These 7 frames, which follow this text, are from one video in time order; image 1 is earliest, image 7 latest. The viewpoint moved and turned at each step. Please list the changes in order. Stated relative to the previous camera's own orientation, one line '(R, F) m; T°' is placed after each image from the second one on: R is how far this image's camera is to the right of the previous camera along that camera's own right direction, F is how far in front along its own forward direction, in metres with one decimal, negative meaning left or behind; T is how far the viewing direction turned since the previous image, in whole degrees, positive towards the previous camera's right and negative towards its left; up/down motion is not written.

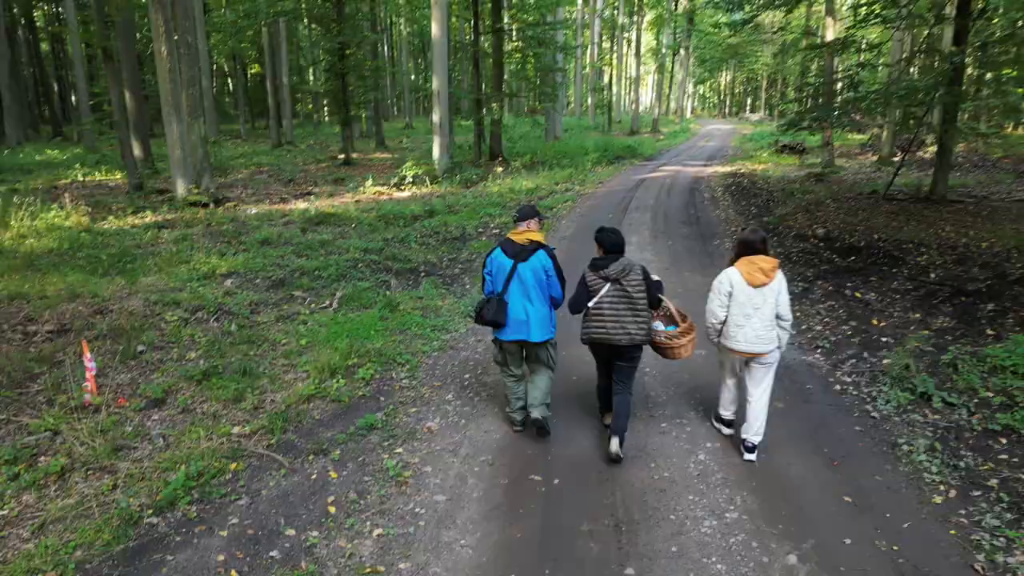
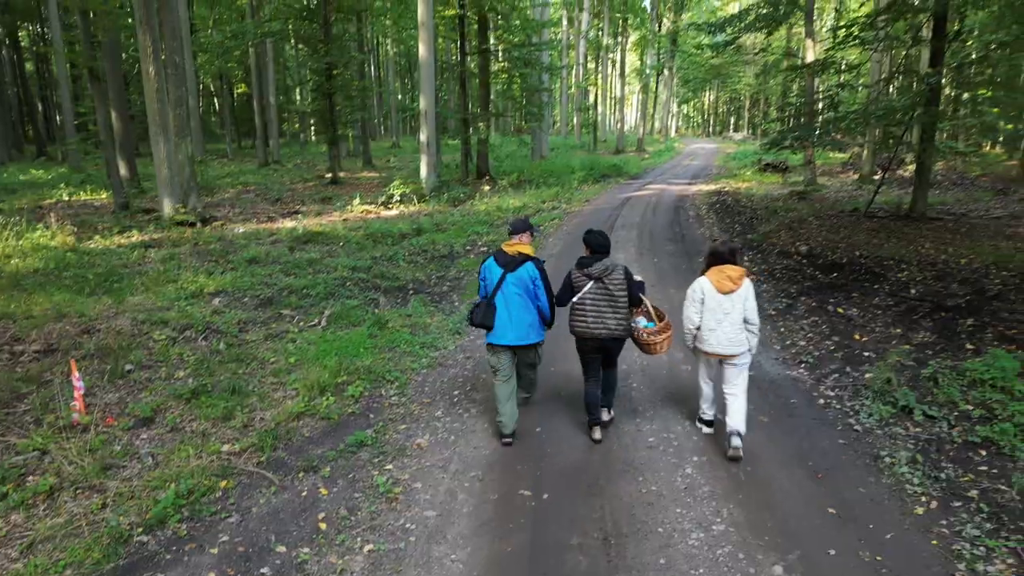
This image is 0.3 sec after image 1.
(0.0, -0.1) m; +1°
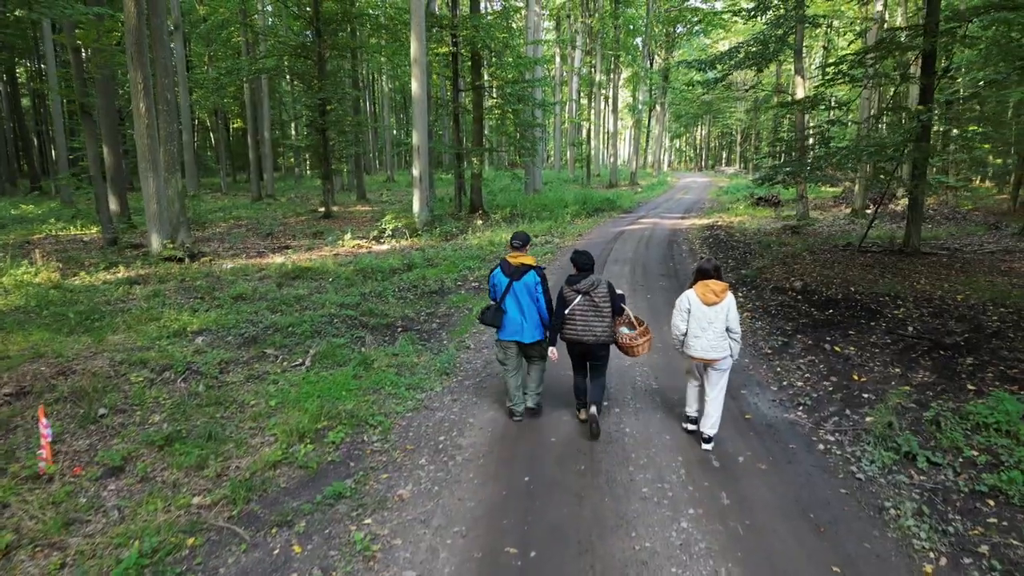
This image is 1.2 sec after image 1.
(+0.1, +0.2) m; 0°
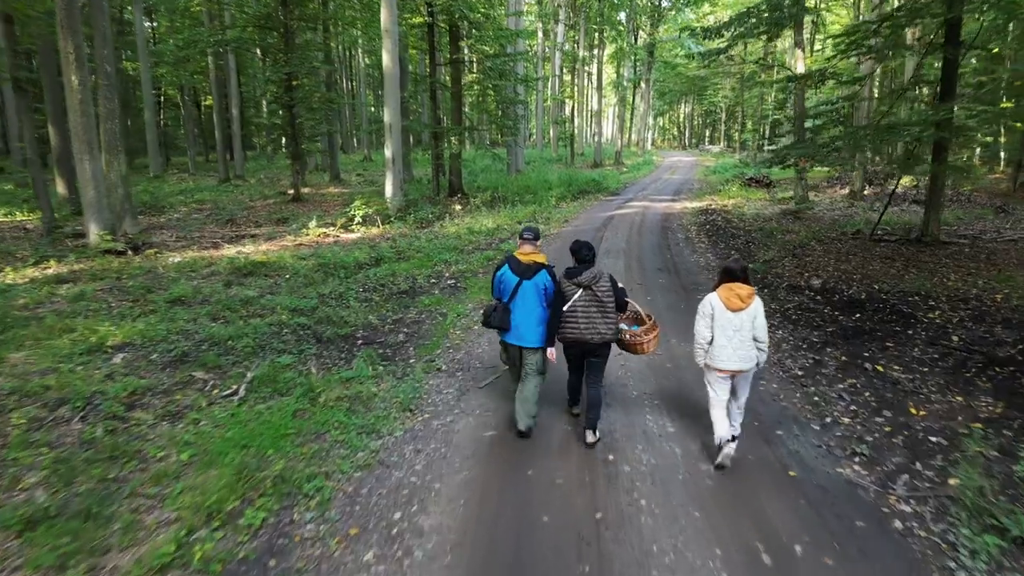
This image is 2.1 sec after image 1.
(0.0, +1.3) m; +1°
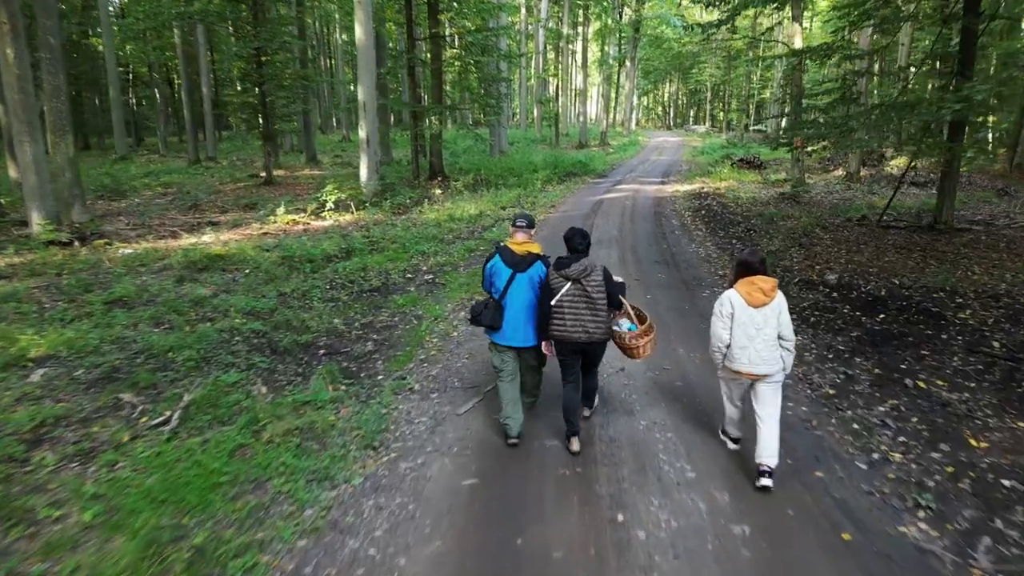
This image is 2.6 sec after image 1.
(0.0, +0.9) m; +1°
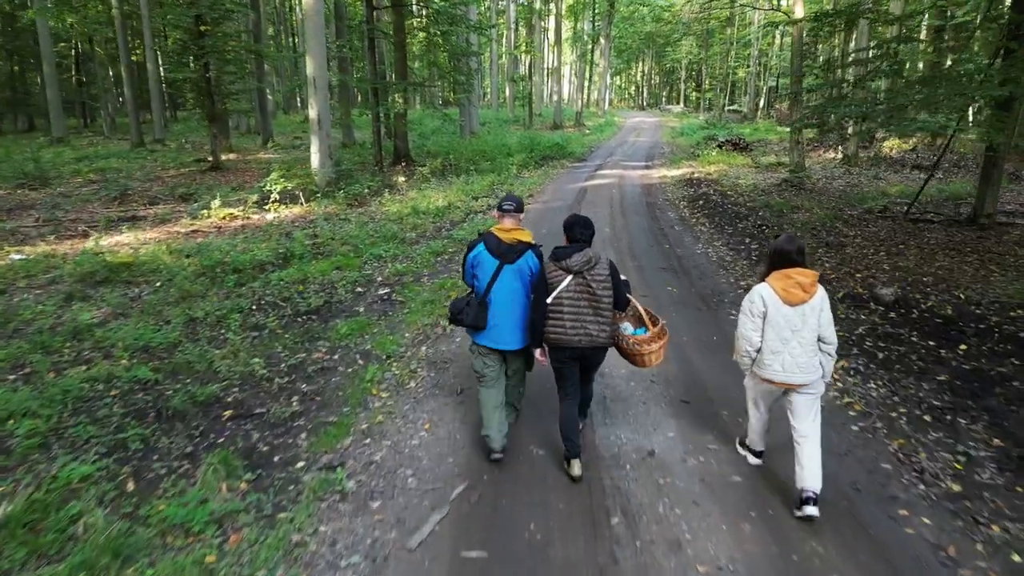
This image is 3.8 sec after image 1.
(0.0, +1.7) m; +2°
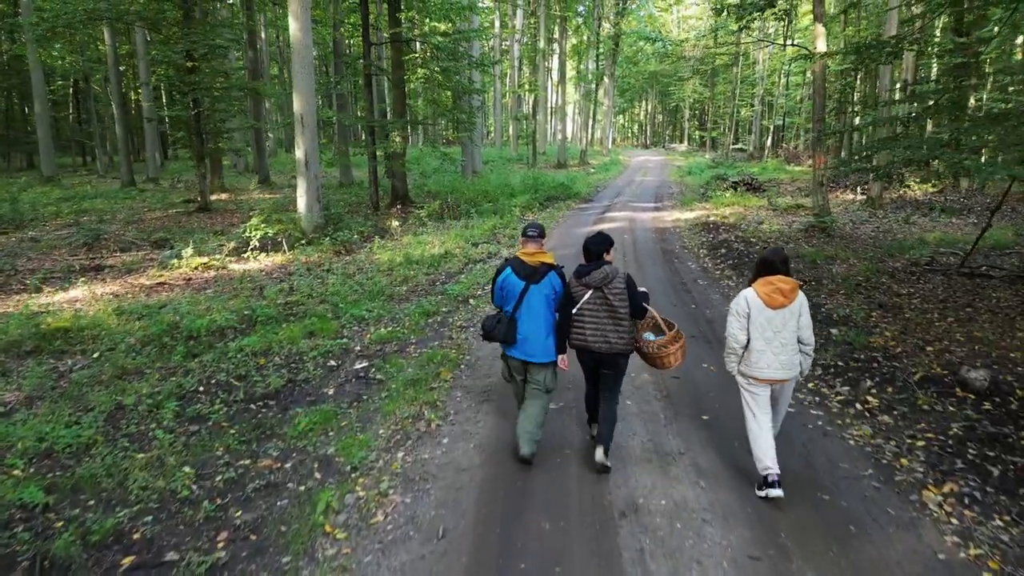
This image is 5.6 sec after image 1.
(0.0, +1.2) m; 0°
